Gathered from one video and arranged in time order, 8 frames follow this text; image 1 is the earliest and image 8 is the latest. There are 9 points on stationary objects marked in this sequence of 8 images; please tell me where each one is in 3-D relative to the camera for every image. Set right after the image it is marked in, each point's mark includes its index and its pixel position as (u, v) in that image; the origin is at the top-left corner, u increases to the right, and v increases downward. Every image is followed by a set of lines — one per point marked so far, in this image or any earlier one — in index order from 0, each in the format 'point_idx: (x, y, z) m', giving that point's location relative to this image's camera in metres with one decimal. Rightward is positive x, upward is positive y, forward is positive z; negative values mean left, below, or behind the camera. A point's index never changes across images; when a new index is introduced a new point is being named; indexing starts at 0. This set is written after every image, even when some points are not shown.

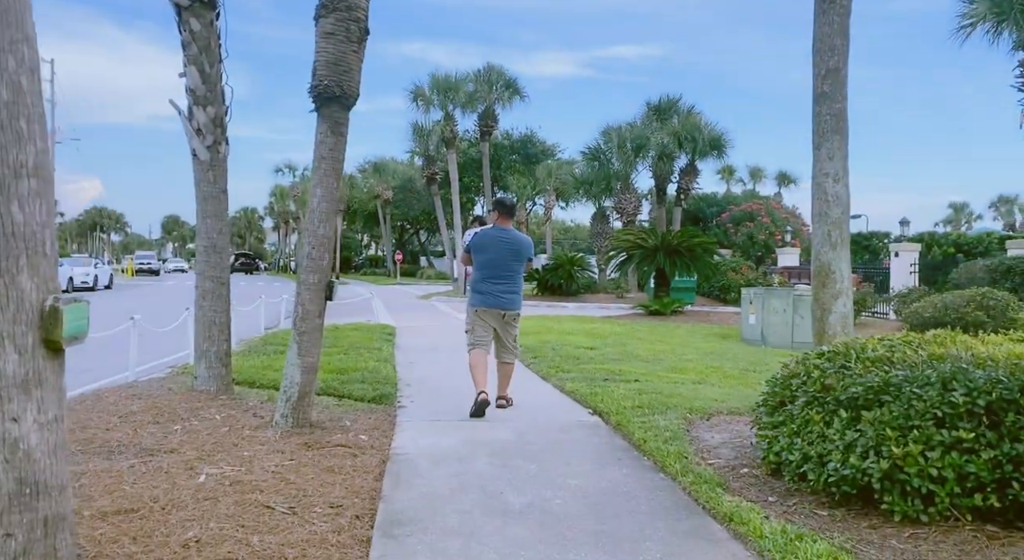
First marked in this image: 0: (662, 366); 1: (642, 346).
0: (+2.0, -1.2, +9.6) m
1: (+2.2, -1.1, +12.0) m
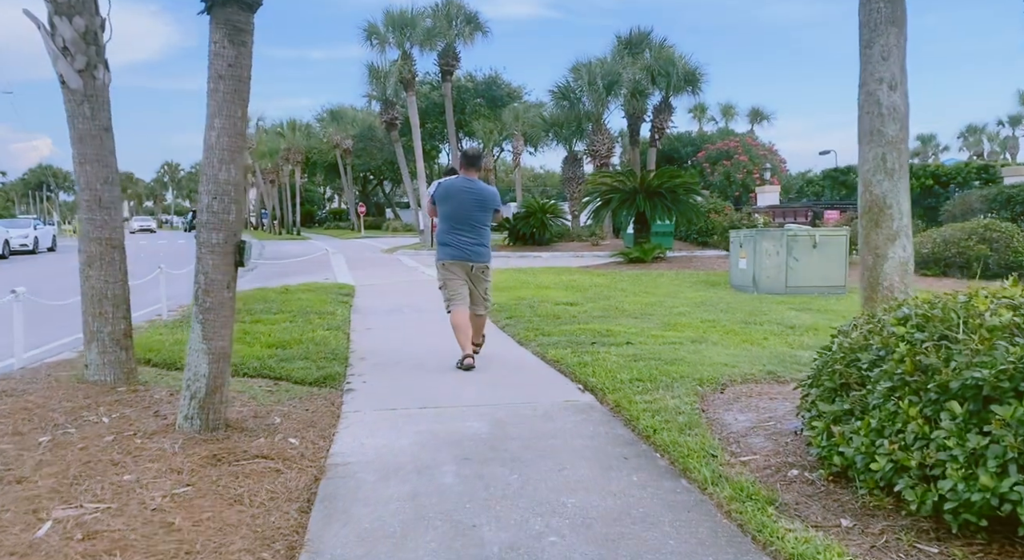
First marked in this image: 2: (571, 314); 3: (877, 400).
0: (+1.6, -0.5, +8.5) m
1: (+1.7, -0.3, +10.9) m
2: (+0.8, -0.4, +9.4) m
3: (+1.5, -0.5, +2.9) m
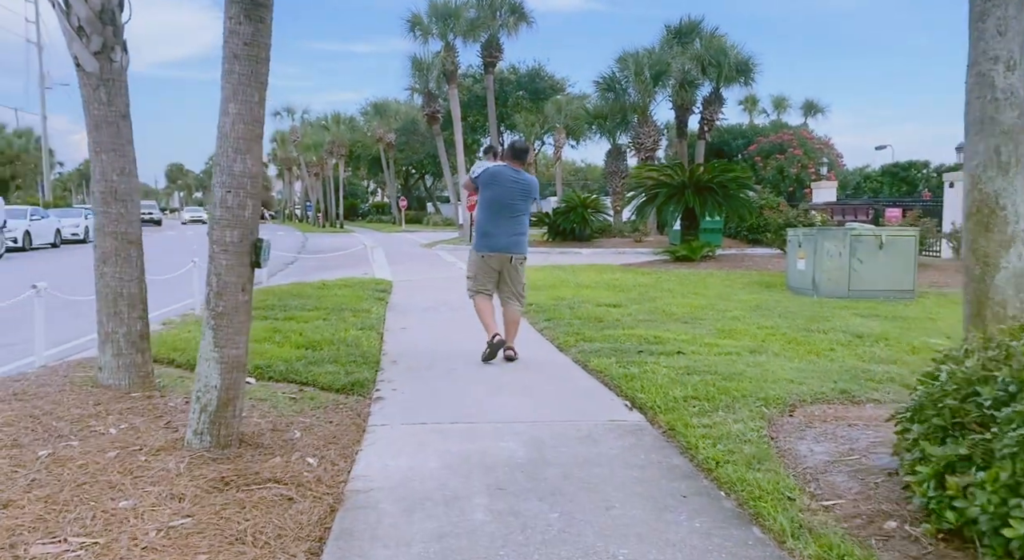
0: (+2.1, -0.5, +7.9) m
1: (+2.3, -0.3, +10.3) m
2: (+1.3, -0.4, +8.9) m
3: (+1.6, -0.6, +2.4) m
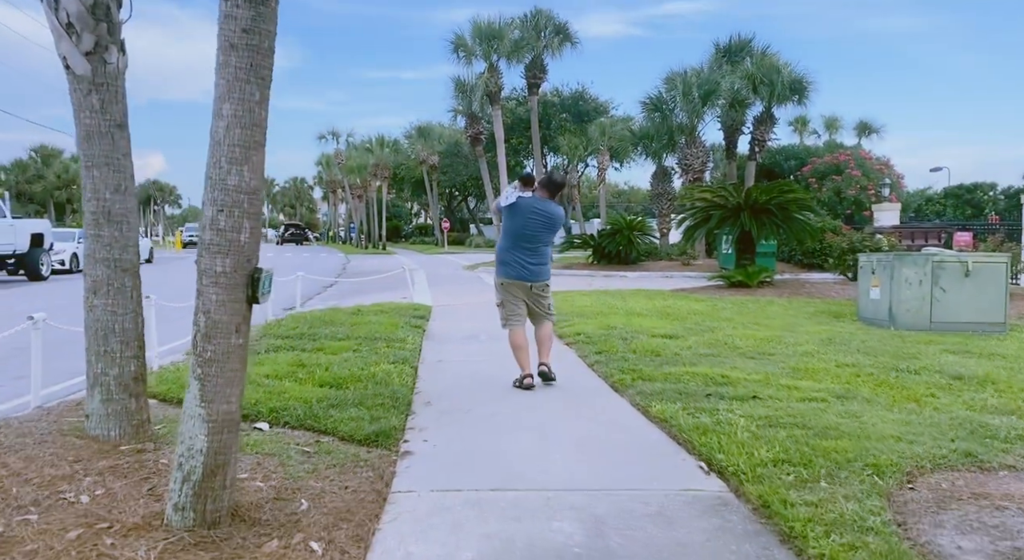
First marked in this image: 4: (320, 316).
0: (+2.6, -0.8, +7.0) m
1: (+2.9, -0.7, +9.4) m
2: (+1.8, -0.8, +8.0) m
3: (+1.8, -0.7, +1.5) m
4: (-3.0, -0.6, +11.1) m
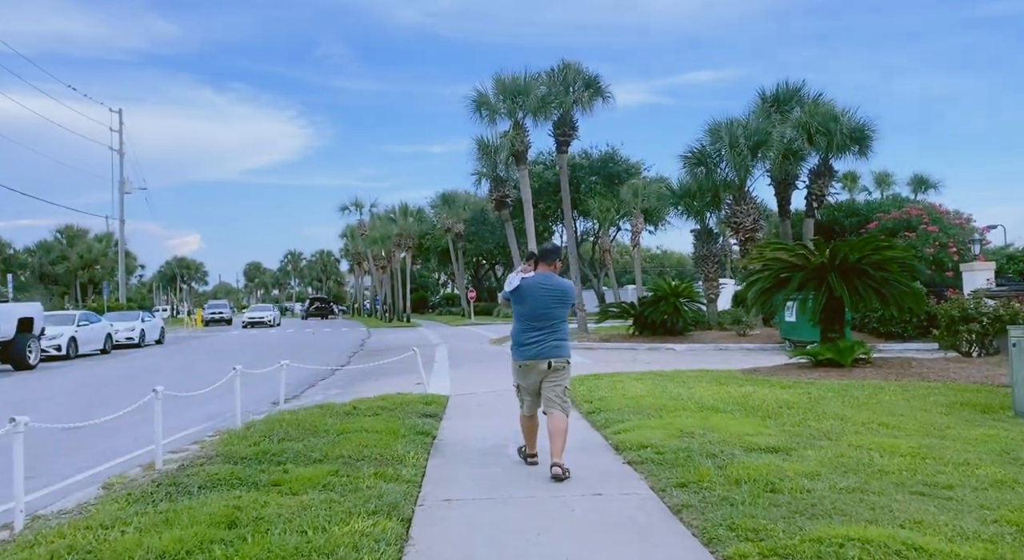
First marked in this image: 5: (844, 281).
0: (+2.8, -1.4, +4.4) m
1: (+3.3, -1.5, +6.7) m
2: (+2.1, -1.5, +5.4) m
3: (+1.8, -0.8, -1.1) m
4: (-2.5, -1.7, +8.7) m
5: (+5.5, 0.0, +12.0) m
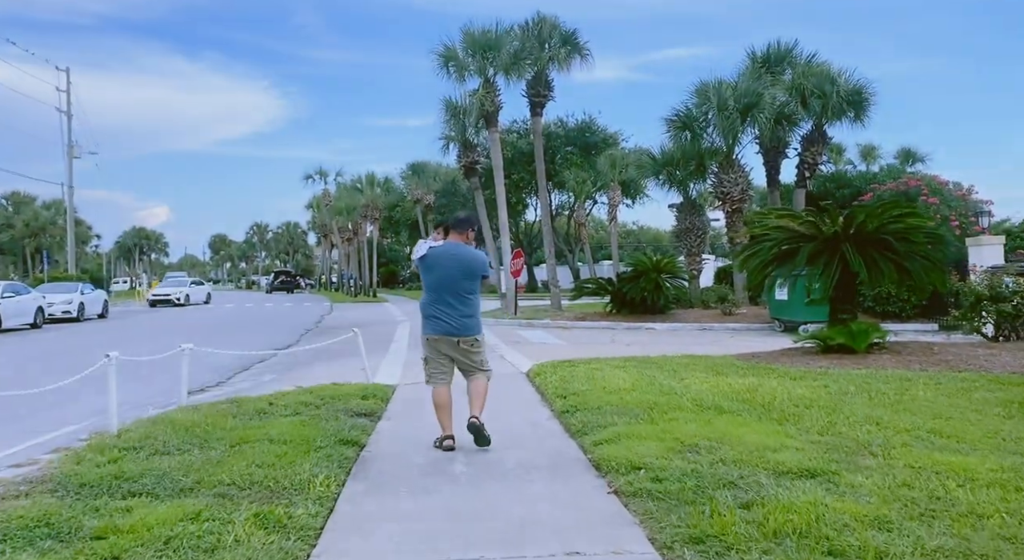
0: (+2.6, -1.3, +2.7) m
1: (+2.9, -1.3, +5.1) m
2: (+1.8, -1.3, +3.7) m
3: (+1.7, -0.8, -2.8) m
4: (-3.0, -1.3, +6.8) m
5: (+4.9, +0.4, +10.4) m
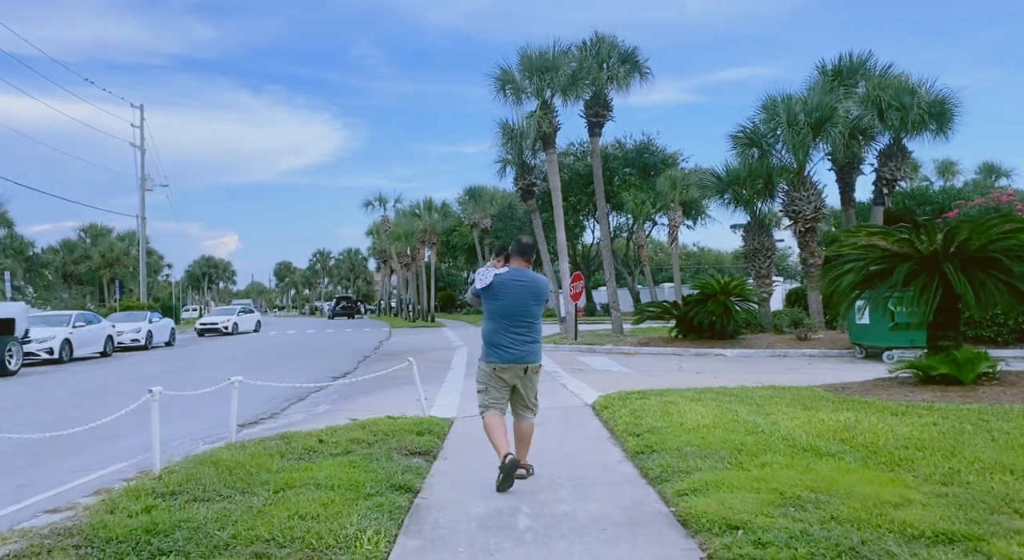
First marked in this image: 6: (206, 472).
0: (+2.8, -1.3, +1.8) m
1: (+3.4, -1.4, +4.2) m
2: (+2.1, -1.4, +2.9) m
3: (+1.5, -0.7, -3.6) m
4: (-2.4, -1.6, +6.3) m
5: (+5.8, +0.1, +9.3) m
6: (-2.6, -1.6, +6.1) m
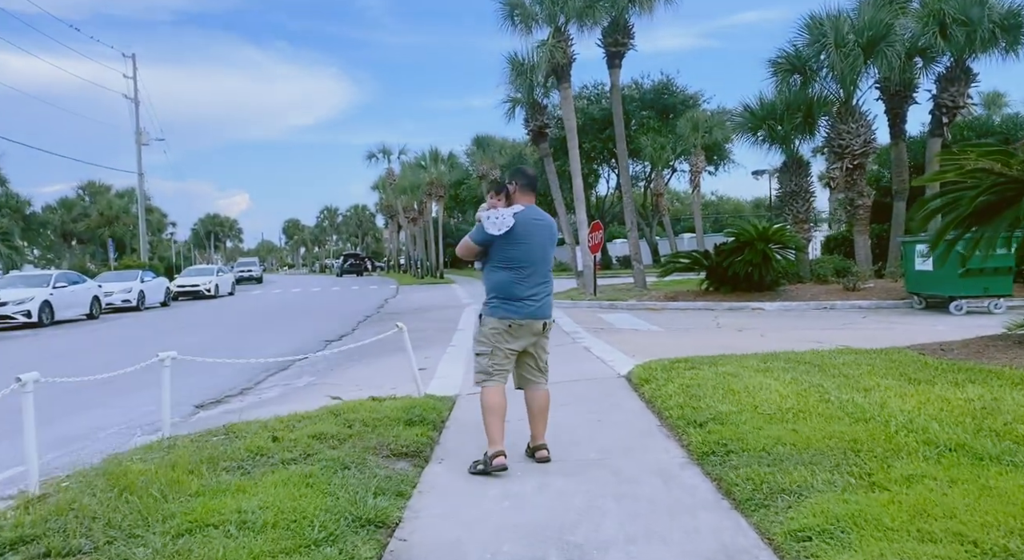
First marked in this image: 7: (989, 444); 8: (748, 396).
0: (+2.9, -1.2, -0.1) m
1: (+3.5, -1.1, +2.2) m
2: (+2.2, -1.2, +1.0) m
3: (+1.5, -0.9, -5.5) m
4: (-2.2, -1.2, +4.5) m
5: (+5.9, +0.8, +7.3) m
6: (-2.4, -1.3, +4.3) m
7: (+3.0, -1.0, +4.5) m
8: (+2.0, -1.0, +6.1) m
